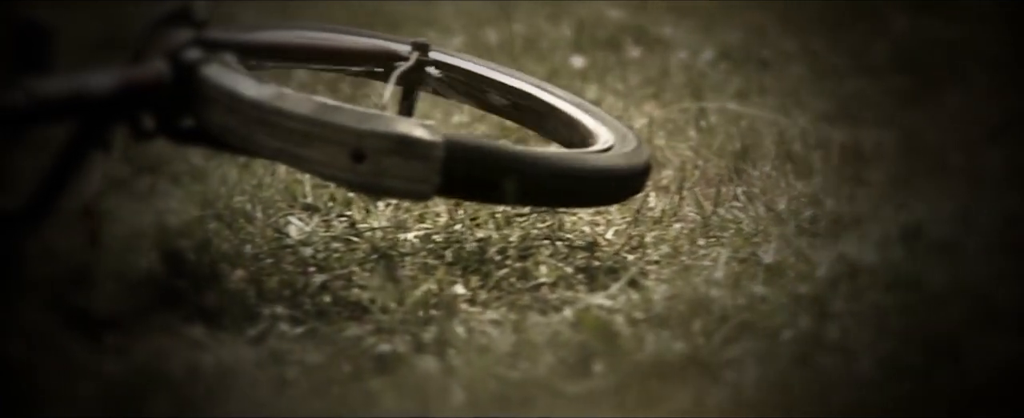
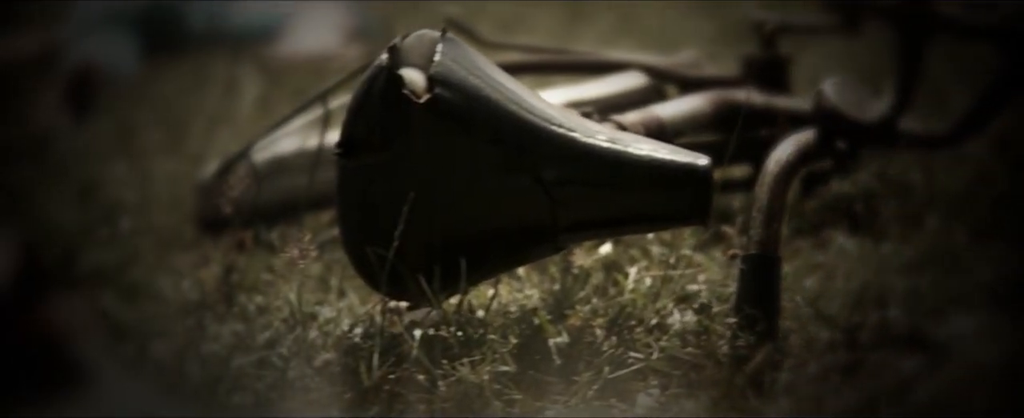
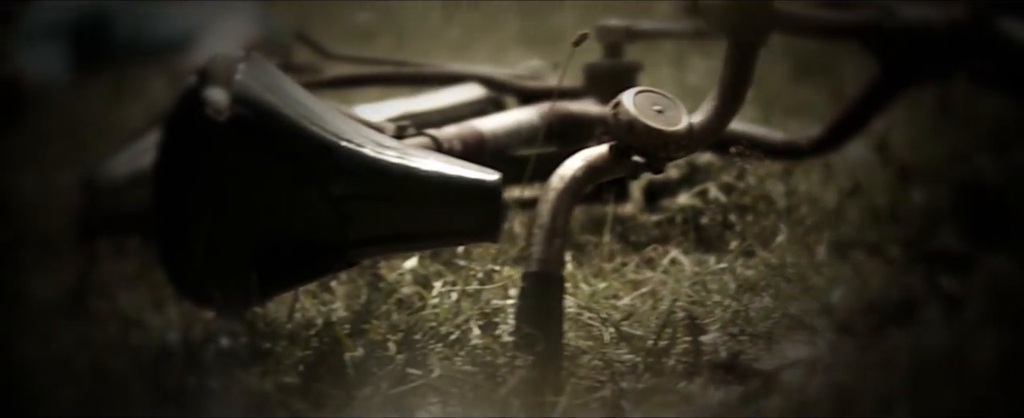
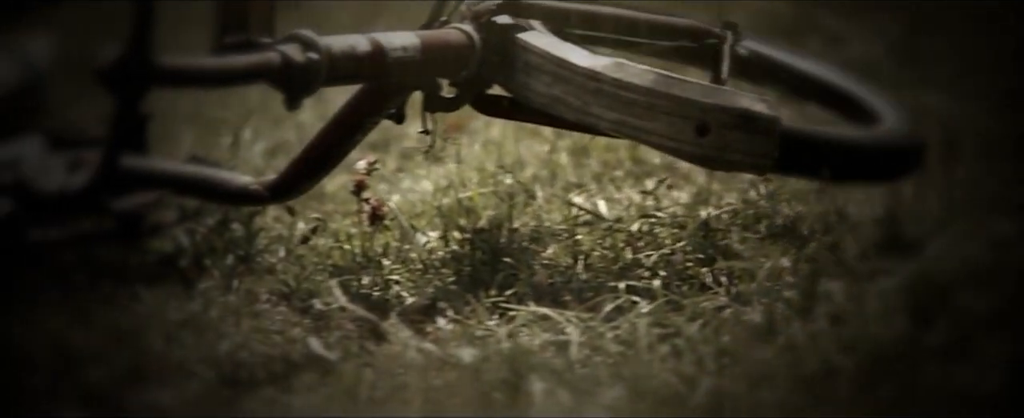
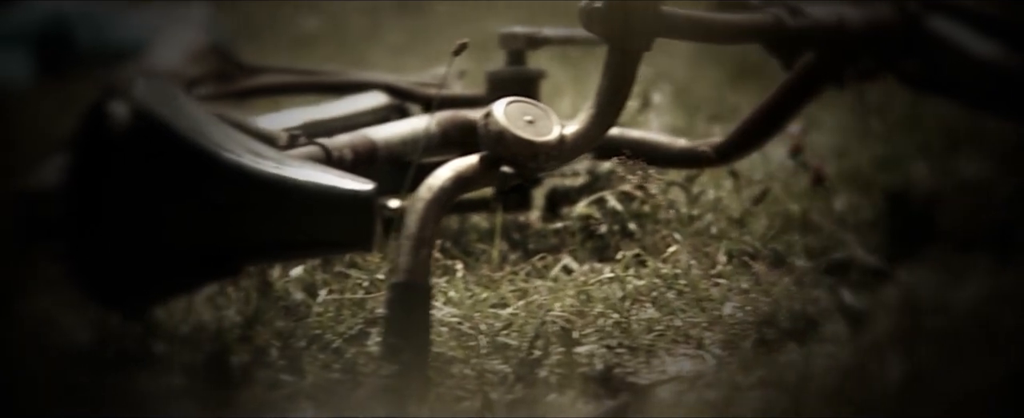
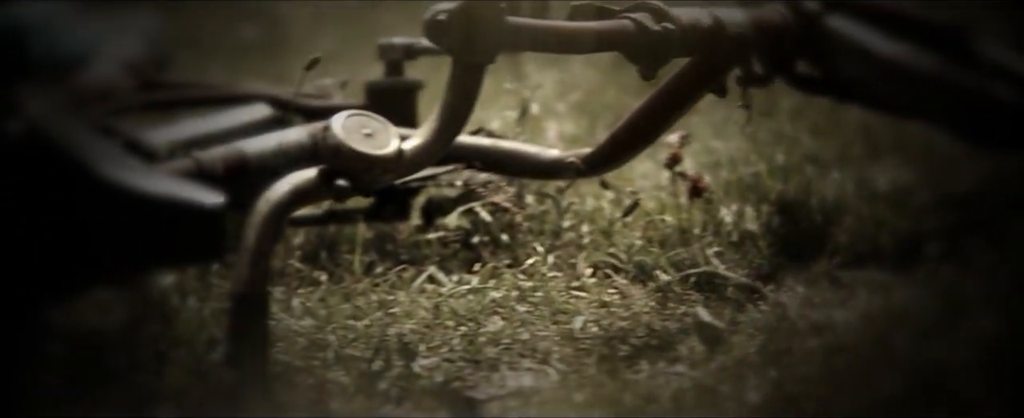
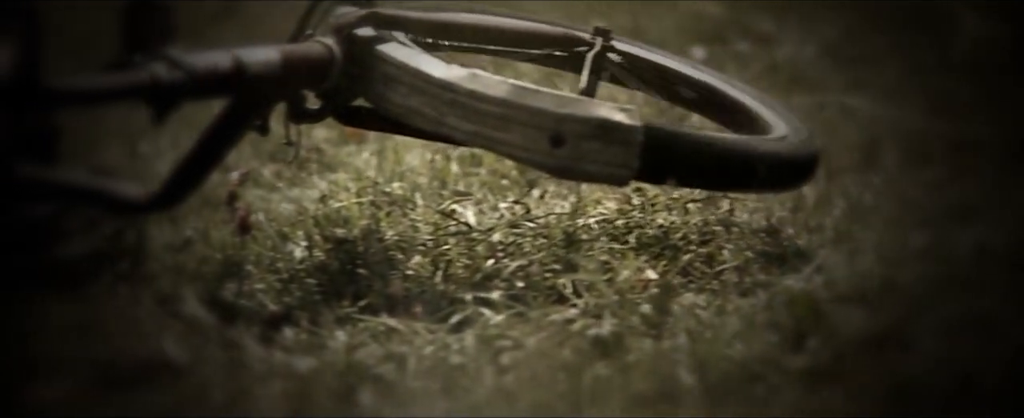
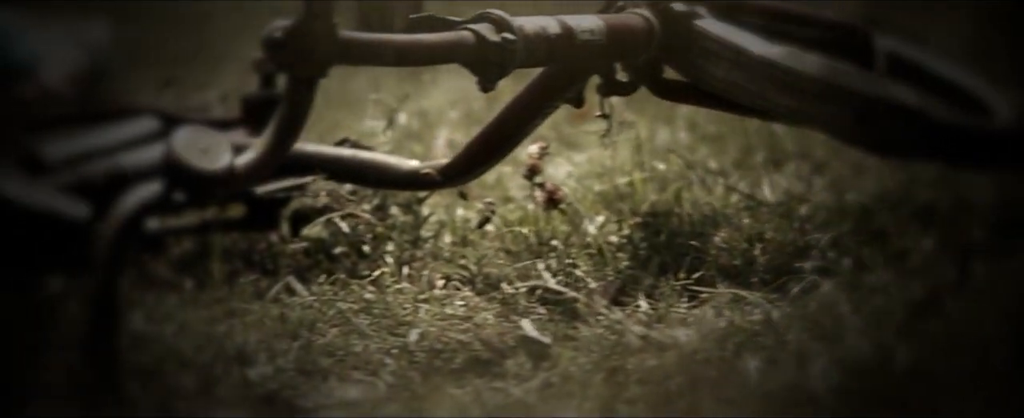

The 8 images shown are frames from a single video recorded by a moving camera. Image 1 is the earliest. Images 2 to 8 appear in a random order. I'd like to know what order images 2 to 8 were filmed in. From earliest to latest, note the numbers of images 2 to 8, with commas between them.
7, 4, 8, 6, 5, 3, 2
